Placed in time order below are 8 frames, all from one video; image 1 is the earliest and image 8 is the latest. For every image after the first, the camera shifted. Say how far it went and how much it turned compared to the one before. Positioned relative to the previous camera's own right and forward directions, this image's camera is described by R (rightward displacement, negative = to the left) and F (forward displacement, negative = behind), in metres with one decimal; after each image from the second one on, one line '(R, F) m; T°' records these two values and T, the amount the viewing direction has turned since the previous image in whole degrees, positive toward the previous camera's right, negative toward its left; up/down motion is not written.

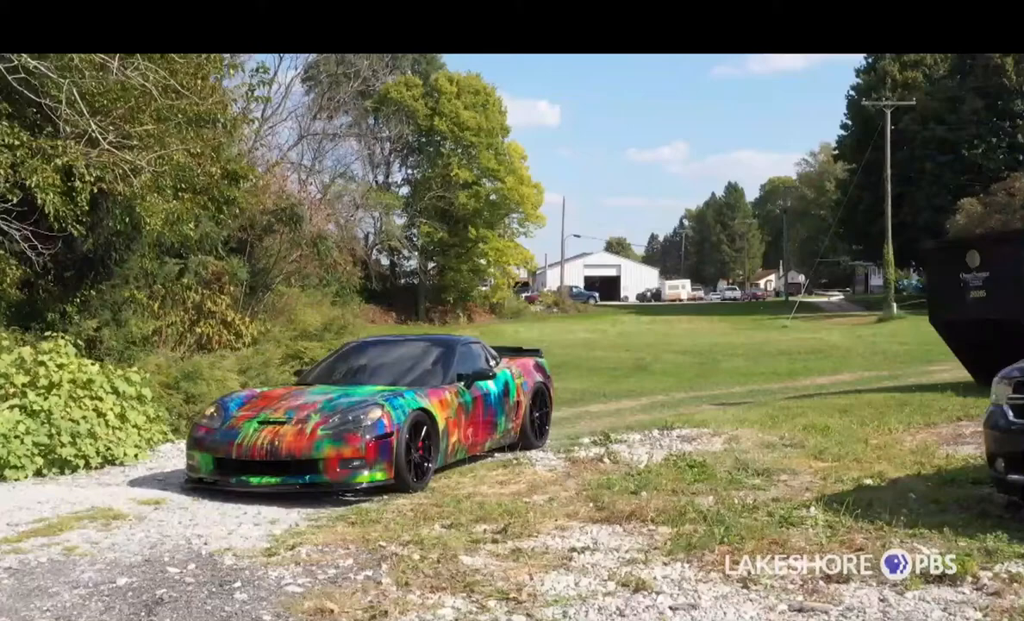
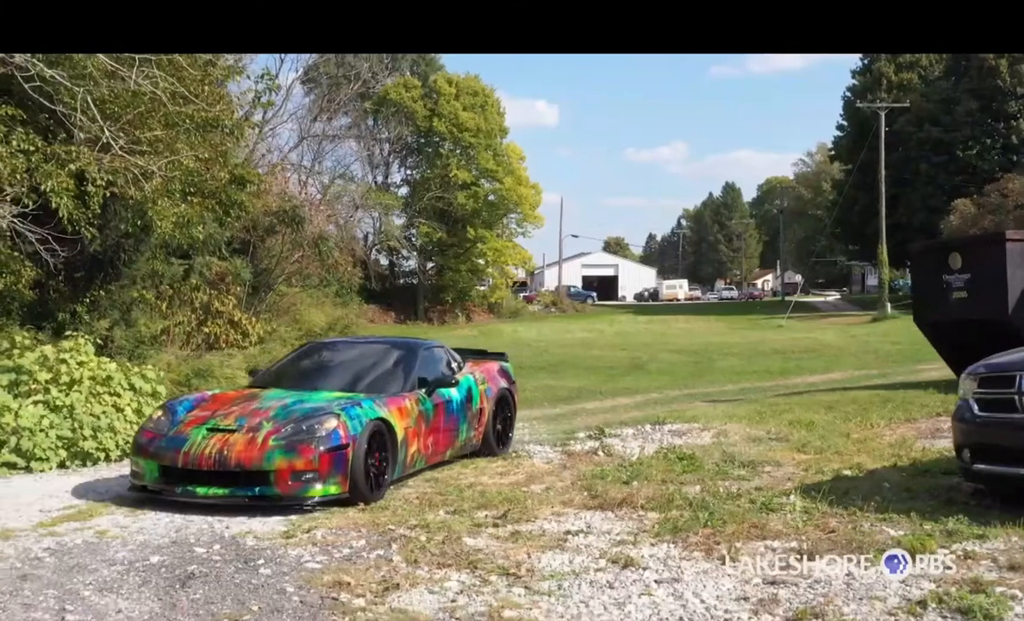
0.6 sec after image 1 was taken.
(0.0, -0.5) m; 0°
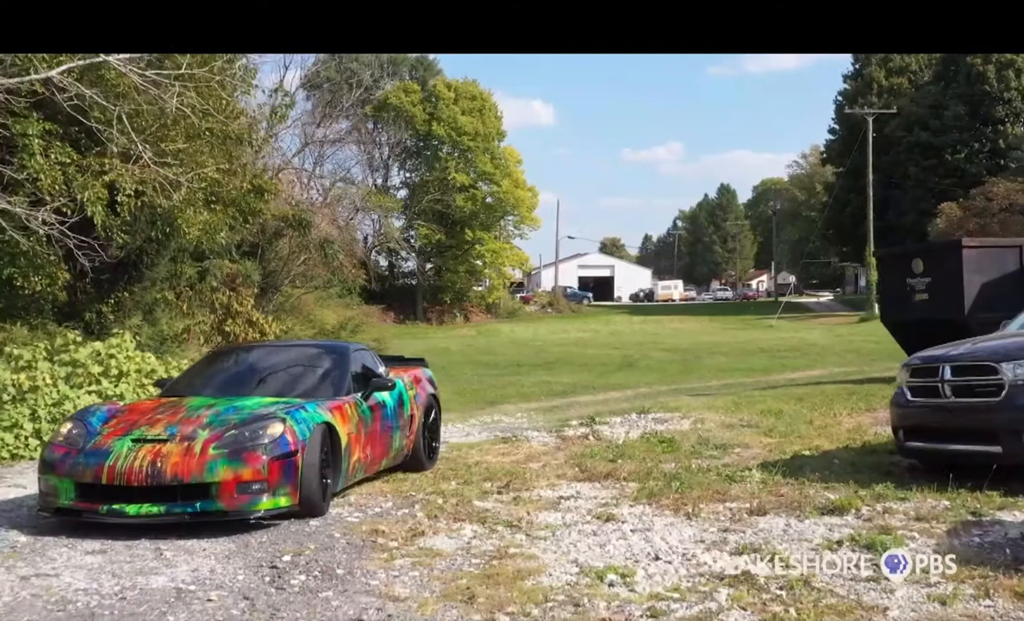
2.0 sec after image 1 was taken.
(0.0, -1.2) m; 0°
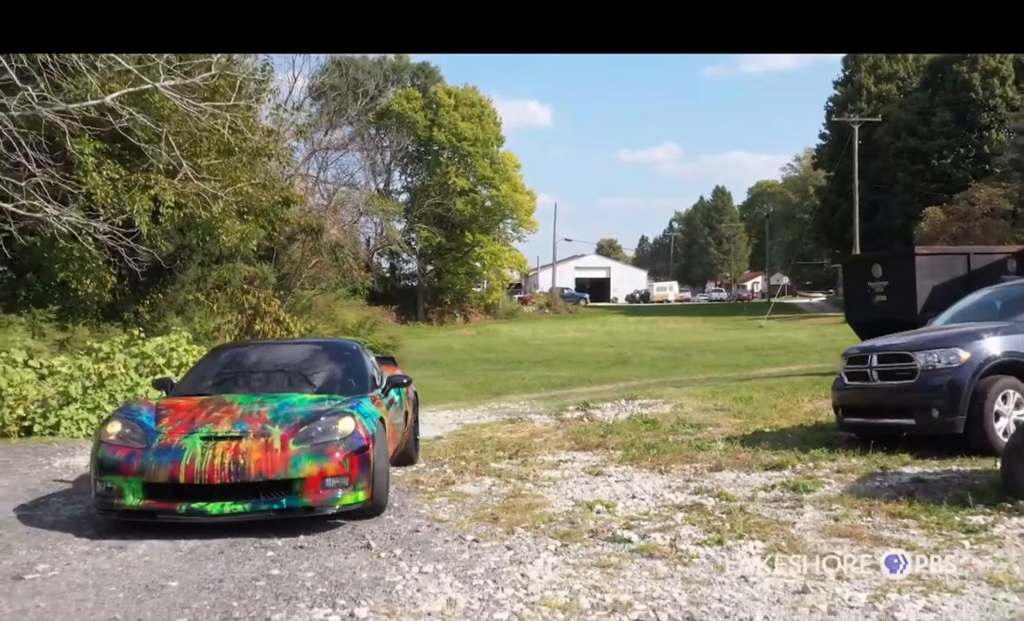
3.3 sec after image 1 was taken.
(-0.1, -1.8) m; 0°
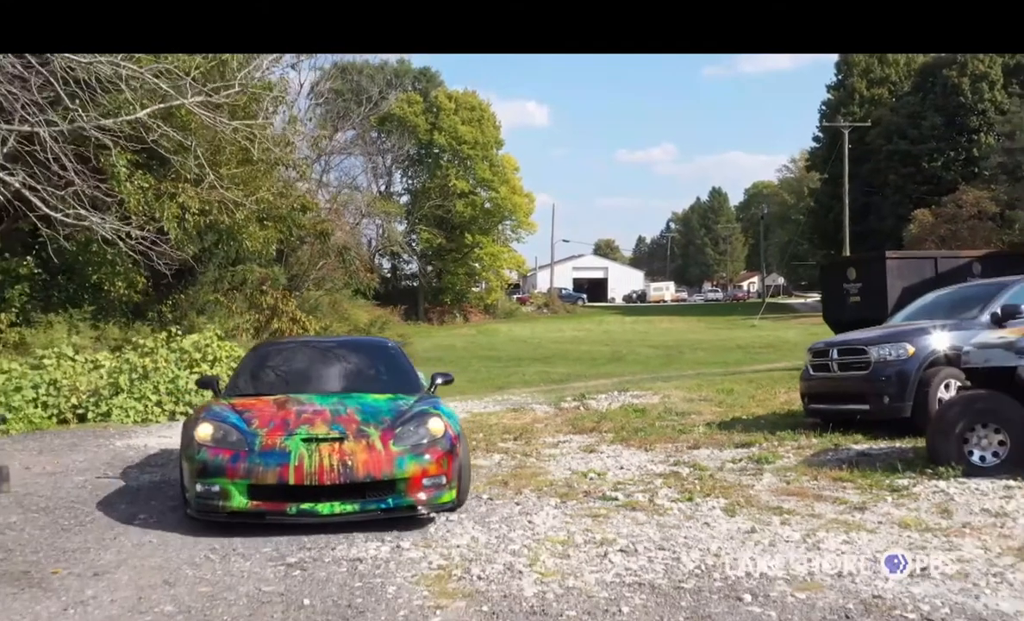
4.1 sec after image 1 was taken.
(-0.1, -1.4) m; 0°
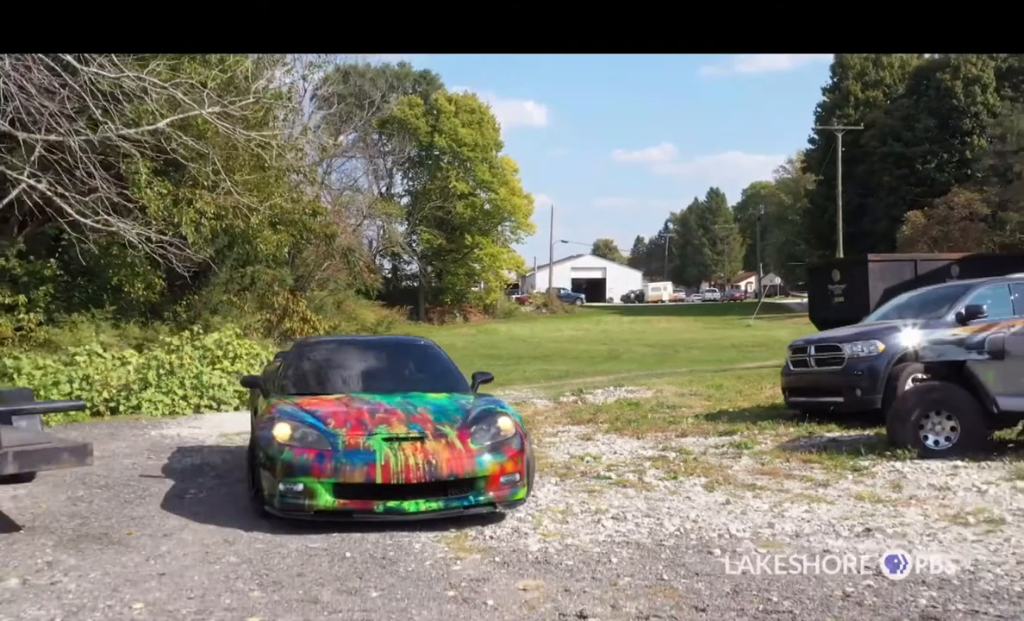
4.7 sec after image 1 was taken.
(0.0, -1.0) m; 0°
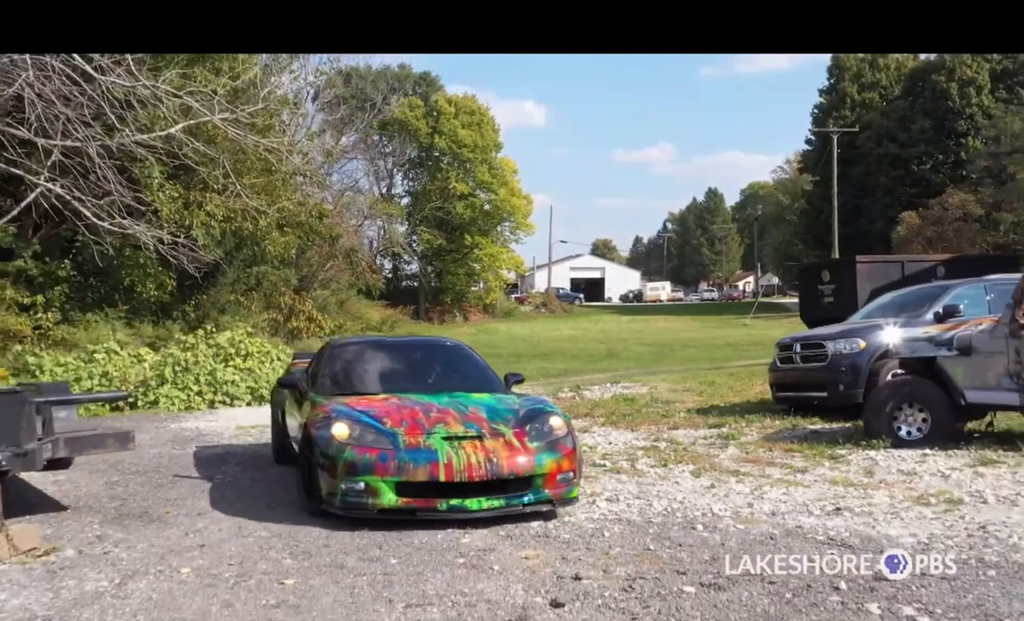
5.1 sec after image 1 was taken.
(0.0, -0.6) m; 0°
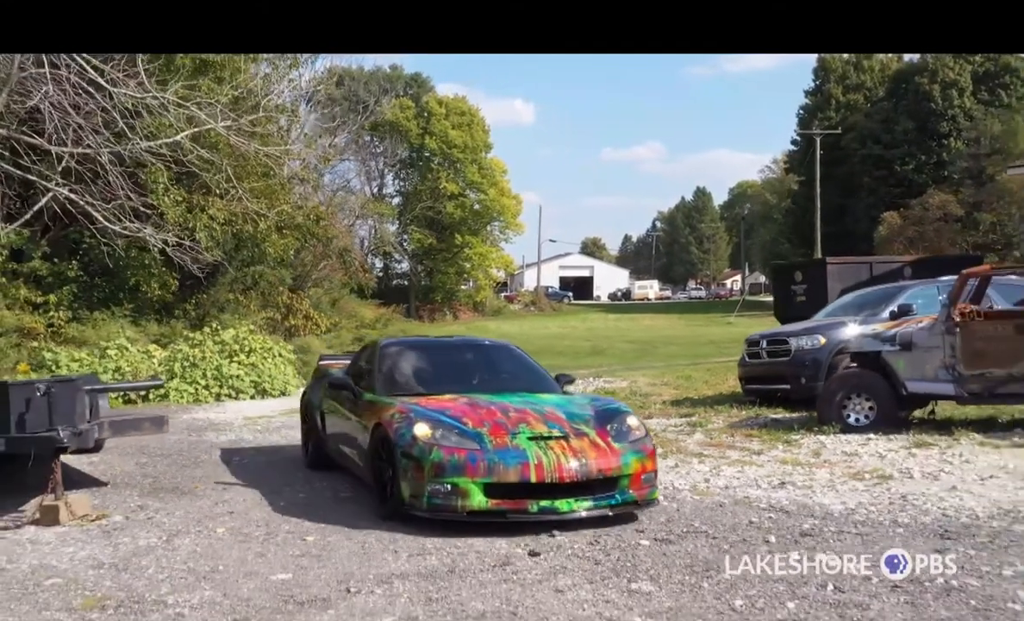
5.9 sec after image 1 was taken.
(0.0, -1.0) m; 0°
